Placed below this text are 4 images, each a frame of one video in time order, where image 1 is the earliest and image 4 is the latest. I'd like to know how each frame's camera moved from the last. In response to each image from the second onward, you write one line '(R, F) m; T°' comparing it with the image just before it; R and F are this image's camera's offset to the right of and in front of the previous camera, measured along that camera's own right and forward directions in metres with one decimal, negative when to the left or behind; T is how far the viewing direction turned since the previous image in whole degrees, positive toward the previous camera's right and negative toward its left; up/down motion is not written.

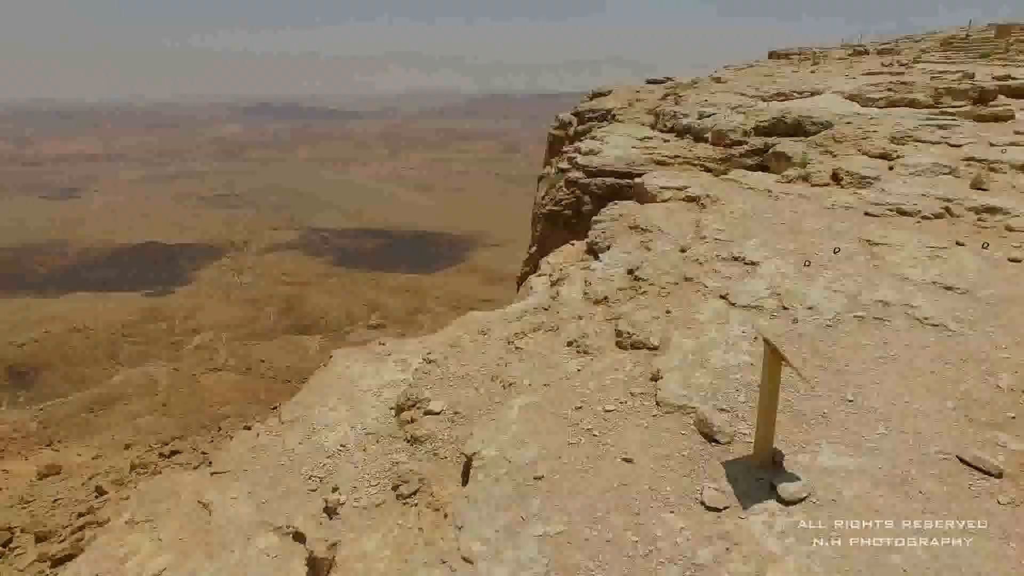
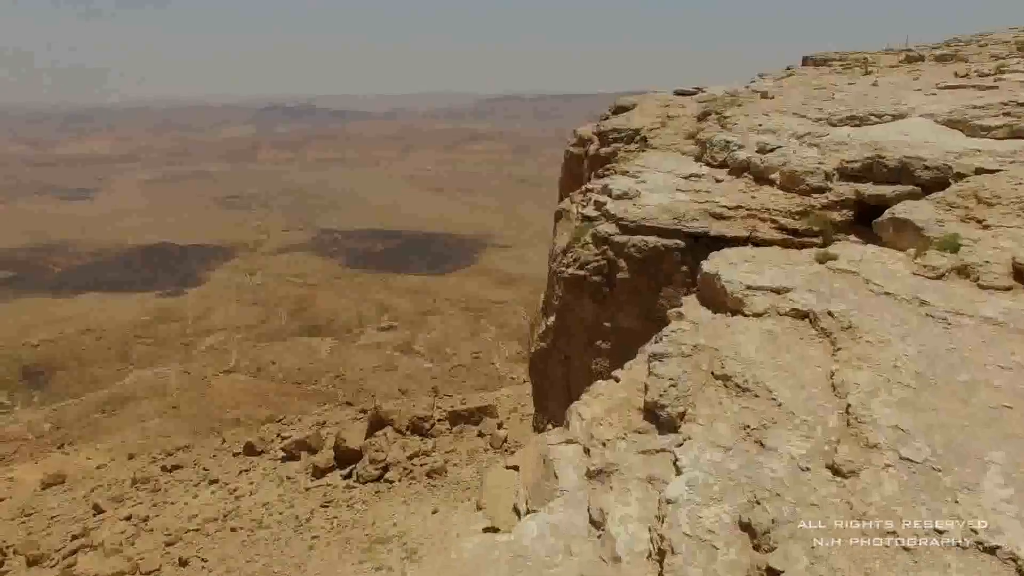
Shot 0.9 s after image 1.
(0.0, +0.5) m; -1°
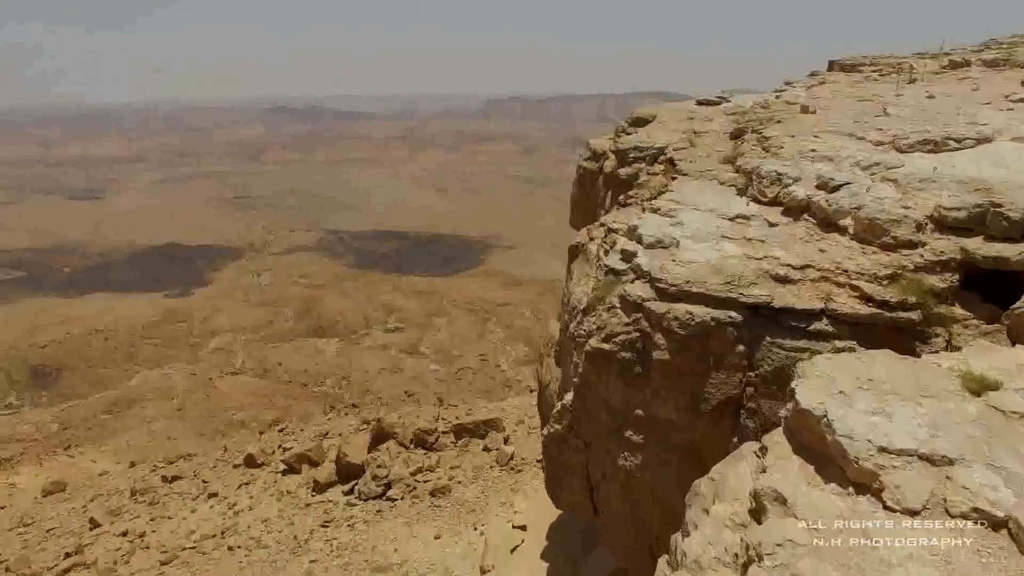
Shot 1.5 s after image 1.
(0.0, +0.3) m; -1°
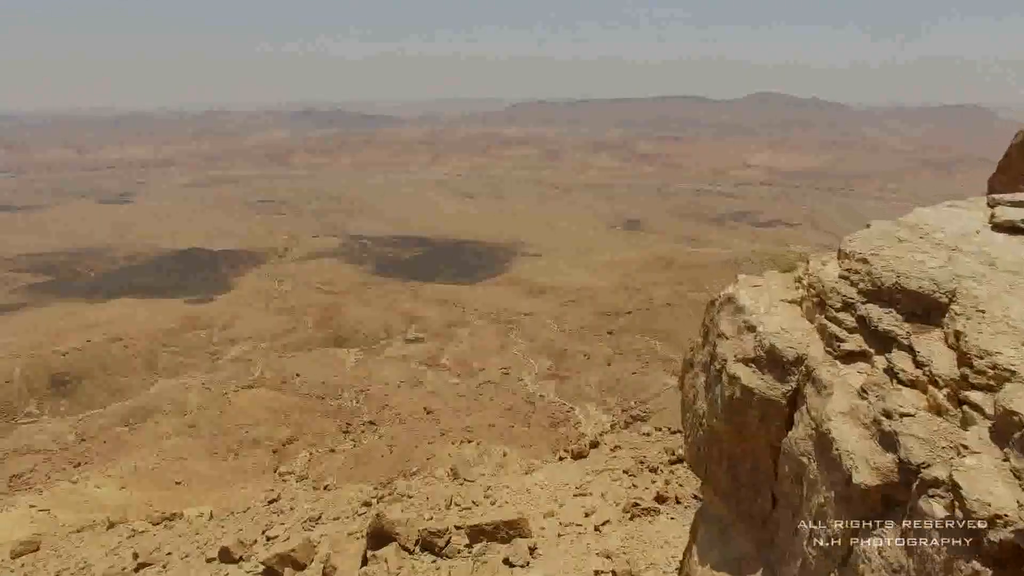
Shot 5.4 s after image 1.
(-0.1, +2.2) m; -2°
